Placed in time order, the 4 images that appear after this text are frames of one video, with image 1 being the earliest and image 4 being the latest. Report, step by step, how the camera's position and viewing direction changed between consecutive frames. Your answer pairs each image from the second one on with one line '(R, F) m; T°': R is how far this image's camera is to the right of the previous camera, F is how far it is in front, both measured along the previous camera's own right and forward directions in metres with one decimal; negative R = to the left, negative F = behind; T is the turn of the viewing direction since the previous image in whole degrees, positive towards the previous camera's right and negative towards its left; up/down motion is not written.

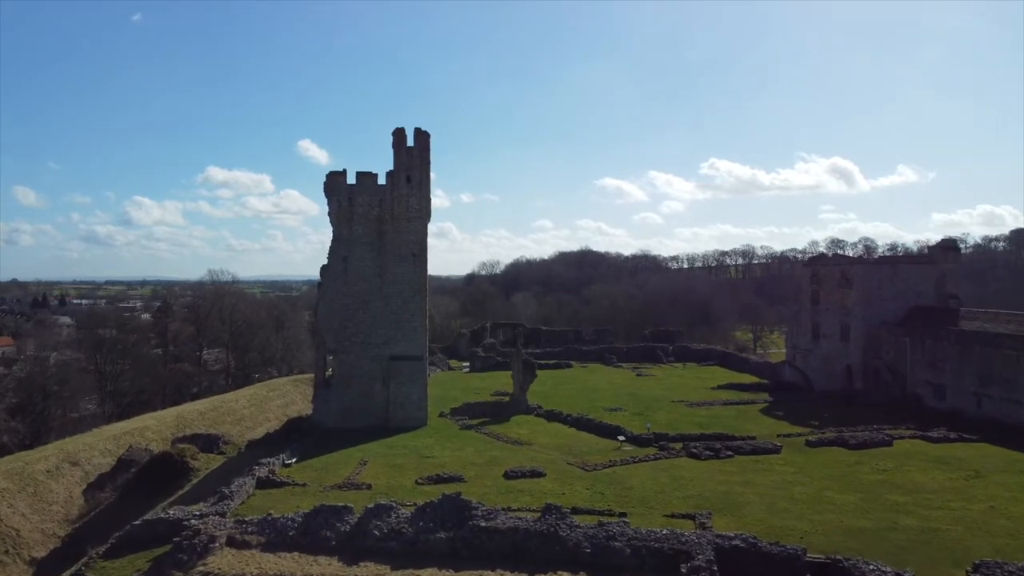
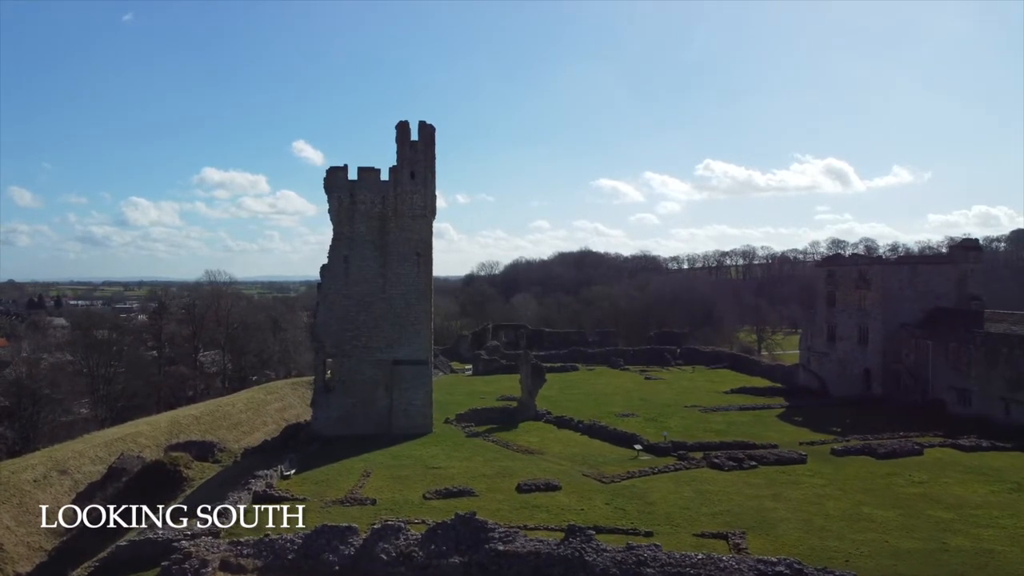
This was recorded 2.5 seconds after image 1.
(-0.4, +1.2) m; 0°
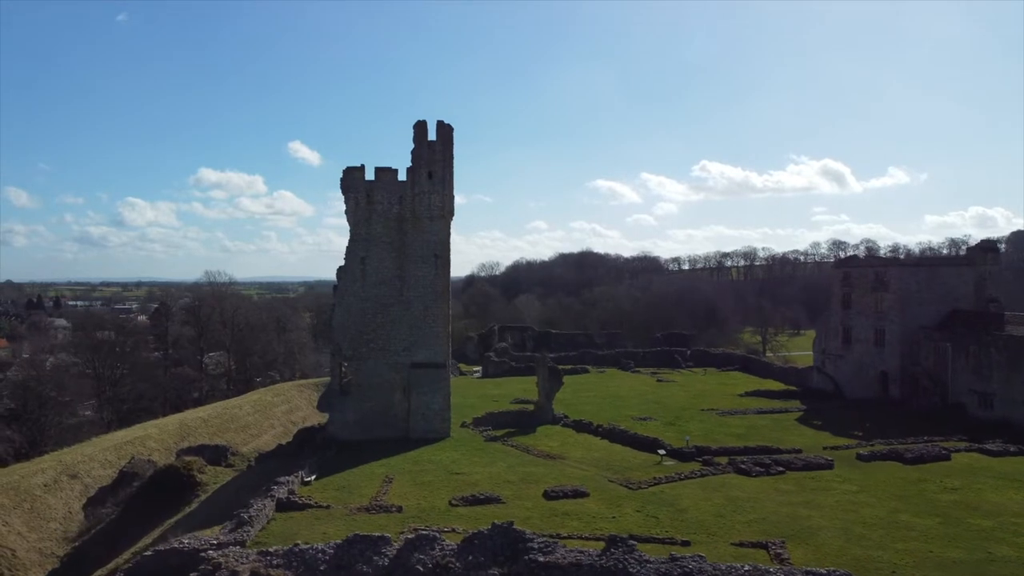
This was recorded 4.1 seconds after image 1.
(-0.7, +0.3) m; 0°
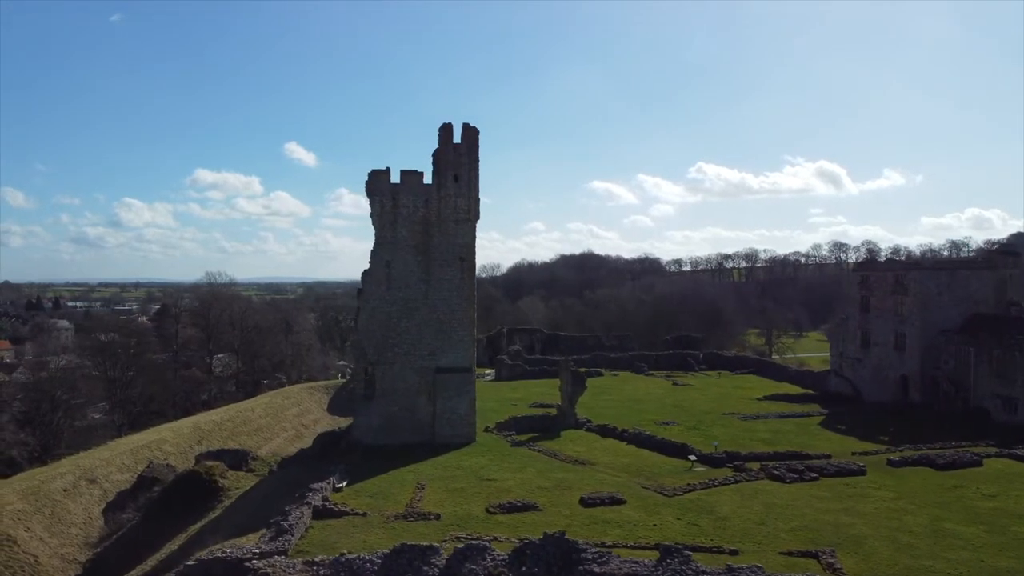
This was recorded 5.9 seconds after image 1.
(-1.0, +0.2) m; 0°
